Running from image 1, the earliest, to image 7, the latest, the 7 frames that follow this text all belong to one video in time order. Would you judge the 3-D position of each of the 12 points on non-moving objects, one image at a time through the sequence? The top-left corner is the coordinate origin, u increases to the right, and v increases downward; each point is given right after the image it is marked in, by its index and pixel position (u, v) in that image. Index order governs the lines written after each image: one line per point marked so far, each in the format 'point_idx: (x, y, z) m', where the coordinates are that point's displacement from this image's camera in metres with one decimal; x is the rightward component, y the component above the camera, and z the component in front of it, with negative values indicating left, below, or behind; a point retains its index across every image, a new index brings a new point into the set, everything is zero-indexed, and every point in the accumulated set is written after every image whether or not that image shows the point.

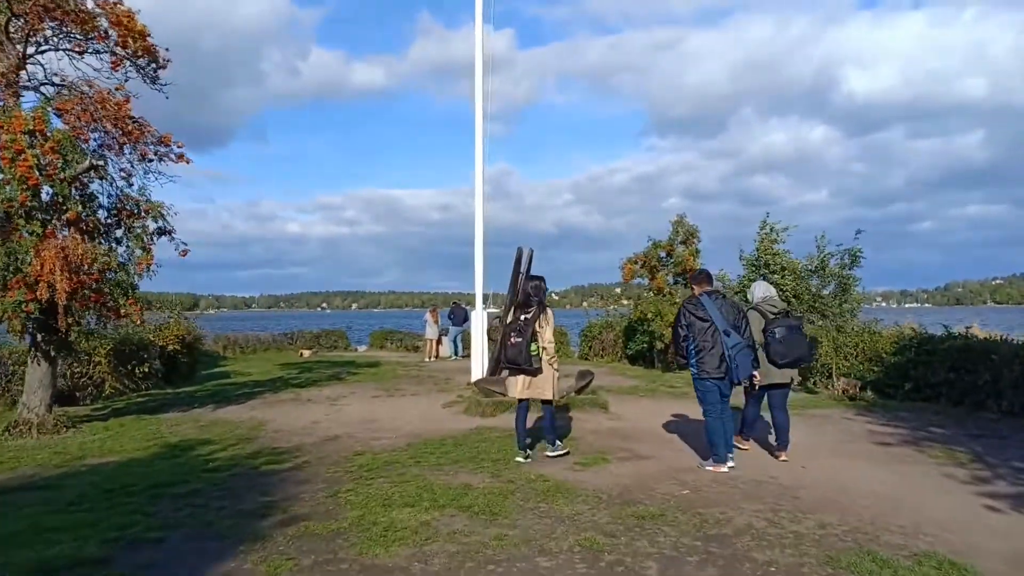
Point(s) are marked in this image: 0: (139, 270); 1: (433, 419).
0: (-5.3, +0.3, +11.2) m
1: (-1.1, -1.8, +10.9) m
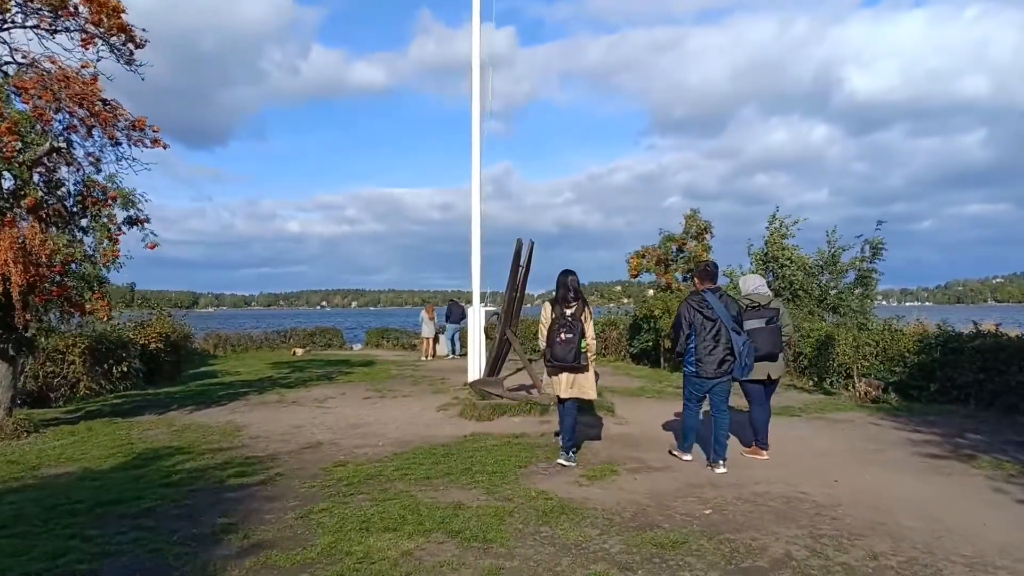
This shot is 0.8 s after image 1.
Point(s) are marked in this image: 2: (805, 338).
0: (-5.3, +0.3, +10.3) m
1: (-1.1, -1.7, +10.1) m
2: (+5.8, -1.0, +15.7) m
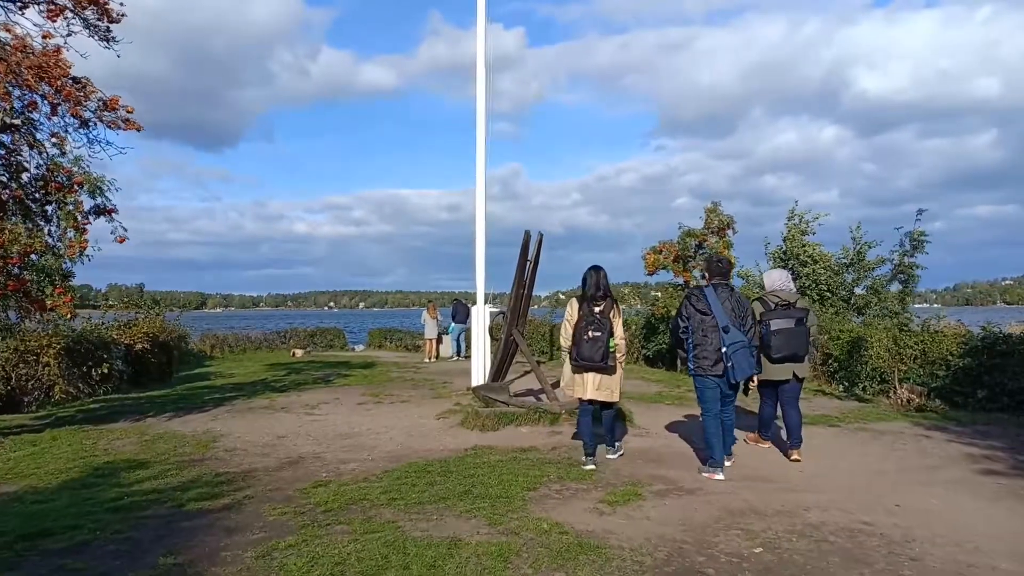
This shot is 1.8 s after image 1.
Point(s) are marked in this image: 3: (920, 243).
0: (-5.2, +0.4, +9.3) m
1: (-1.0, -1.7, +9.0) m
2: (+5.9, -0.9, +14.6) m
3: (+6.0, +0.6, +11.4) m
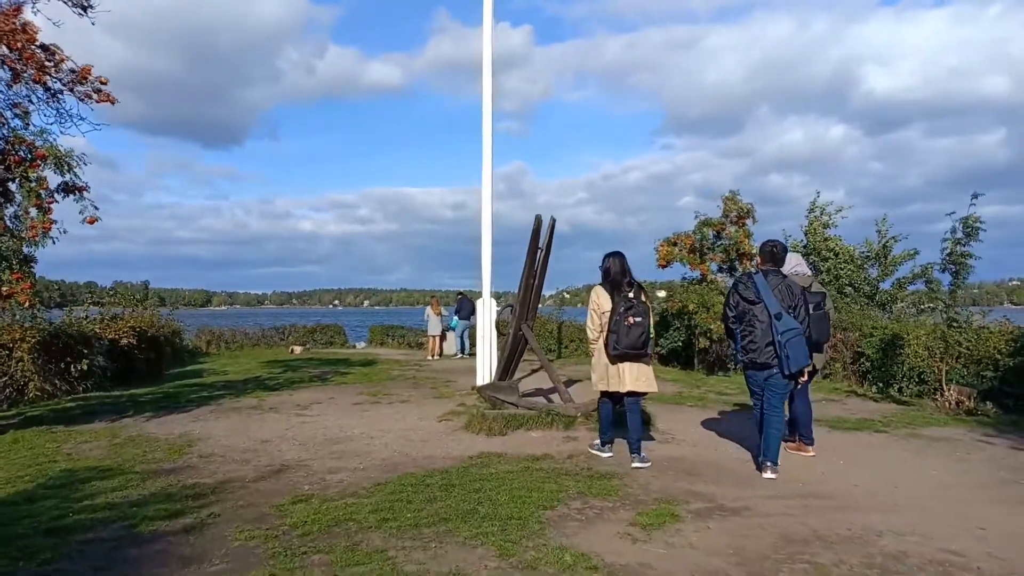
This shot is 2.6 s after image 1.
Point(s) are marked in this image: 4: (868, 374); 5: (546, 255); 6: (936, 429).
0: (-5.1, +0.5, +8.4) m
1: (-0.9, -1.5, +8.1) m
2: (+6.1, -0.8, +13.6) m
3: (+6.1, +0.8, +10.4) m
4: (+6.1, -1.5, +13.5) m
5: (+0.4, +0.4, +10.3) m
6: (+4.7, -1.6, +8.8) m
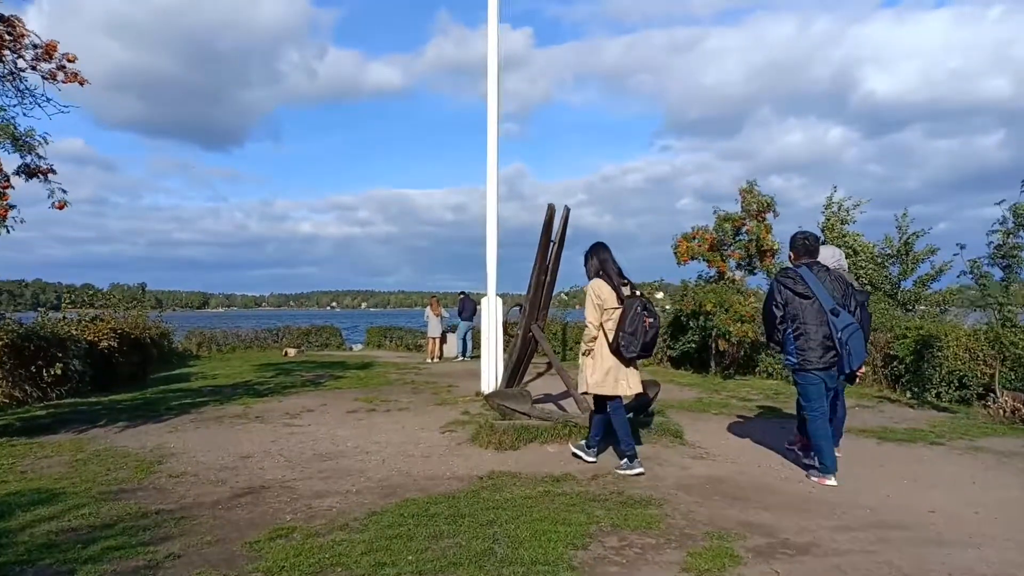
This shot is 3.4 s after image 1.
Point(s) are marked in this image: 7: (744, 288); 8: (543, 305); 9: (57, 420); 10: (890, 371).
0: (-5.0, +0.6, +7.5) m
1: (-0.8, -1.5, +7.1) m
2: (+6.2, -0.8, +12.7) m
3: (+6.2, +0.8, +9.5) m
4: (+6.2, -1.4, +12.5) m
5: (+0.6, +0.5, +9.4) m
6: (+4.9, -1.5, +7.9) m
7: (+4.4, 0.0, +15.1) m
8: (+0.4, -0.2, +9.6) m
9: (-5.9, -1.7, +10.3) m
10: (+6.1, -1.3, +12.9) m
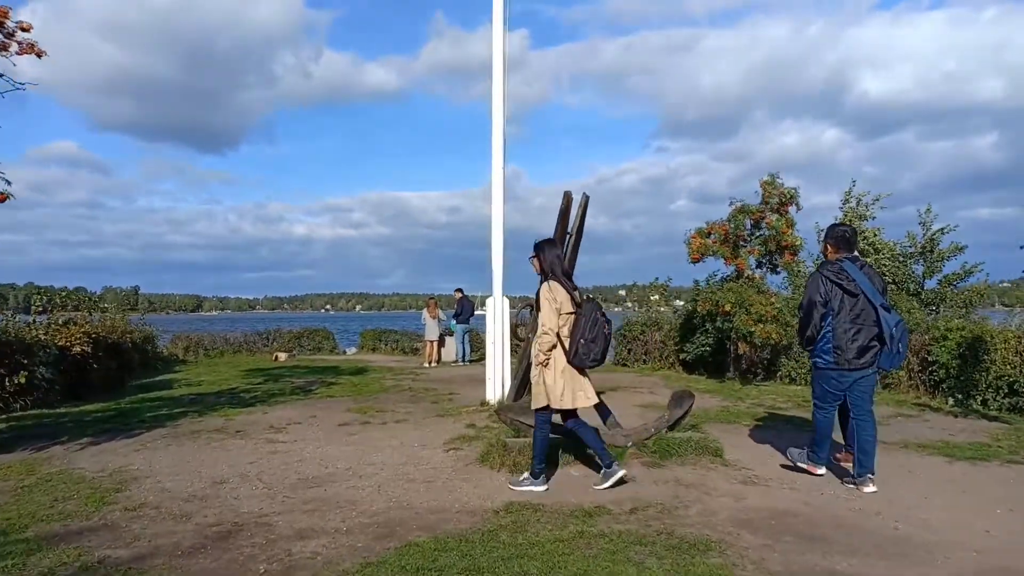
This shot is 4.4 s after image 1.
0: (-4.8, +0.6, +6.4) m
1: (-0.7, -1.5, +6.1) m
2: (+6.3, -0.8, +11.7) m
3: (+6.3, +0.8, +8.5) m
4: (+6.3, -1.4, +11.6) m
5: (+0.7, +0.5, +8.4) m
6: (+5.0, -1.5, +6.9) m
7: (+4.5, 0.0, +14.2) m
8: (+0.5, -0.2, +8.5) m
9: (-5.8, -1.7, +9.3) m
10: (+6.2, -1.3, +11.9) m
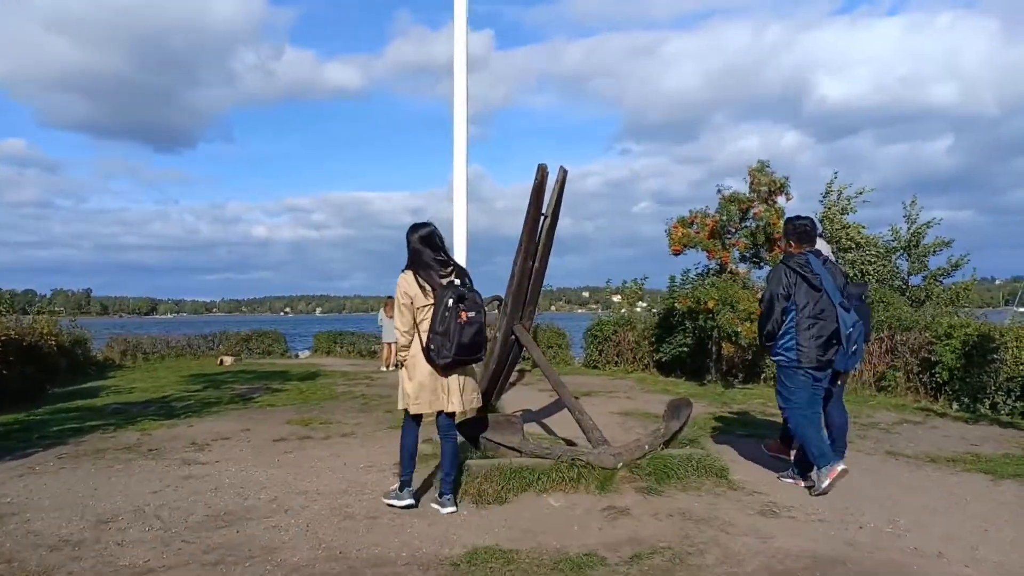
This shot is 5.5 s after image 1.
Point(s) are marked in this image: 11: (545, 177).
0: (-5.1, +0.7, +5.0) m
1: (-0.9, -1.4, +4.9) m
2: (+5.8, -0.7, +10.8) m
3: (+6.0, +0.9, +7.6) m
4: (+5.8, -1.3, +10.6) m
5: (+0.3, +0.6, +7.2) m
6: (+4.7, -1.4, +6.0) m
7: (+3.9, +0.1, +13.1) m
8: (+0.2, -0.1, +7.4) m
9: (-6.2, -1.7, +7.8) m
10: (+5.7, -1.2, +11.0) m
11: (+0.3, +0.9, +6.9) m
